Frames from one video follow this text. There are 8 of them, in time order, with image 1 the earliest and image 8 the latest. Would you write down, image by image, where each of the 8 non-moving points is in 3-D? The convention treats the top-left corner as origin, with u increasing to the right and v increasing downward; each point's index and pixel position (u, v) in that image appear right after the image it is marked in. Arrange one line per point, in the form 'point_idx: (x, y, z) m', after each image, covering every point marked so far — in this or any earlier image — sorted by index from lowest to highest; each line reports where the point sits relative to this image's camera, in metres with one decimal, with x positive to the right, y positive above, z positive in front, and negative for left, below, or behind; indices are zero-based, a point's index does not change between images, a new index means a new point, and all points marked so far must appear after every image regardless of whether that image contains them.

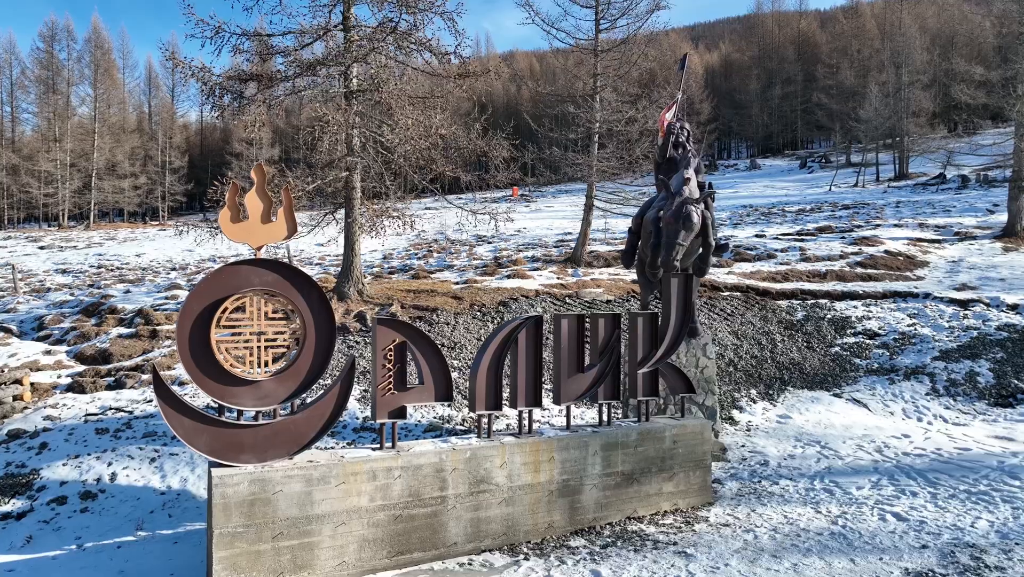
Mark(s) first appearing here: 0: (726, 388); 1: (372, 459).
0: (+3.2, -1.5, +10.7) m
1: (-1.0, -1.3, +5.4) m
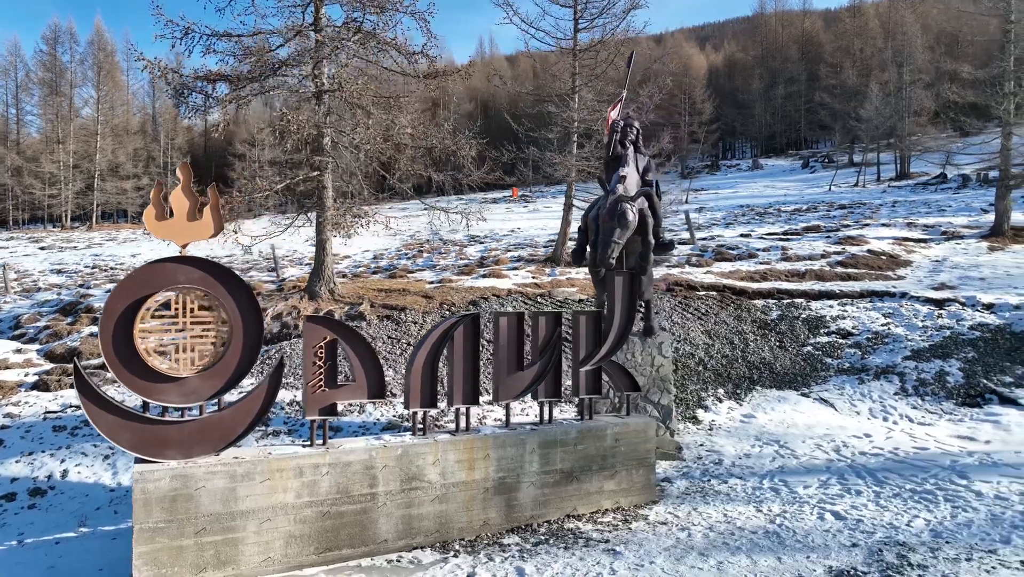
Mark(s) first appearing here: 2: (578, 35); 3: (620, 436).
0: (+2.7, -1.5, +10.6) m
1: (-1.6, -1.3, +5.4) m
2: (+1.4, +5.3, +14.9) m
3: (+1.0, -1.4, +6.7) m
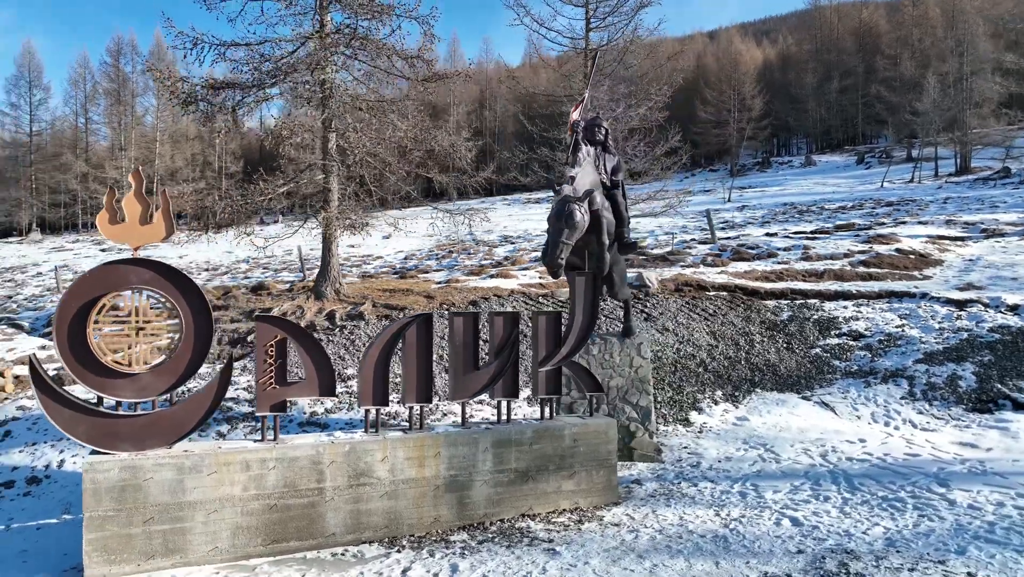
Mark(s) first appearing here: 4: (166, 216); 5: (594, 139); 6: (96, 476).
0: (+2.6, -1.5, +10.5) m
1: (-2.1, -1.3, +5.6) m
2: (+1.6, +5.3, +14.8) m
3: (+0.6, -1.4, +6.7) m
4: (-2.7, +0.6, +5.6) m
5: (+0.9, +1.5, +7.4) m
6: (-3.0, -1.4, +5.2) m
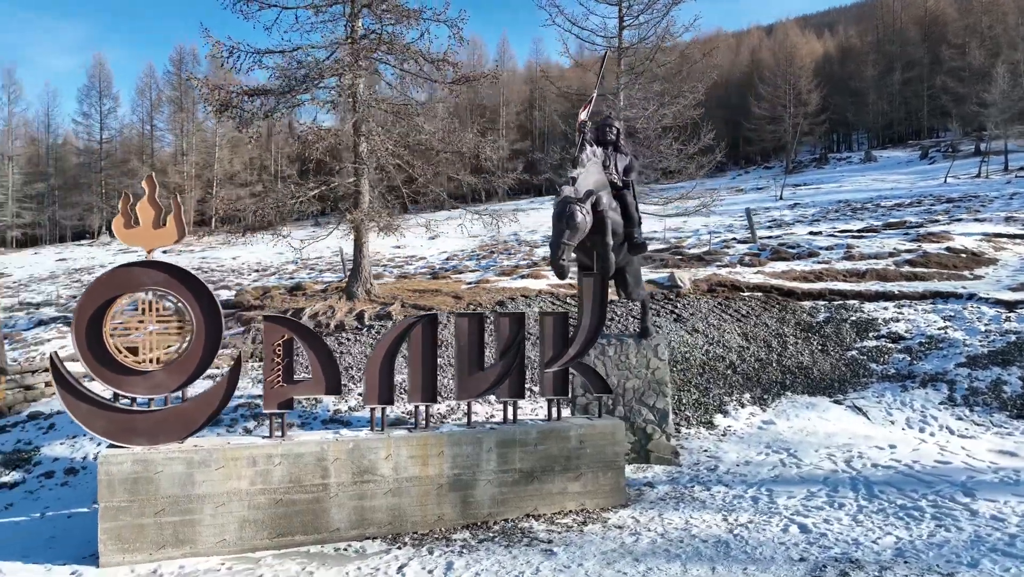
0: (+3.0, -1.5, +10.3) m
1: (-2.1, -1.3, +5.8) m
2: (+2.3, +5.3, +14.7) m
3: (+0.7, -1.4, +6.6) m
4: (-2.7, +0.5, +5.8) m
5: (+1.0, +1.5, +7.3) m
6: (-3.1, -1.4, +5.5) m
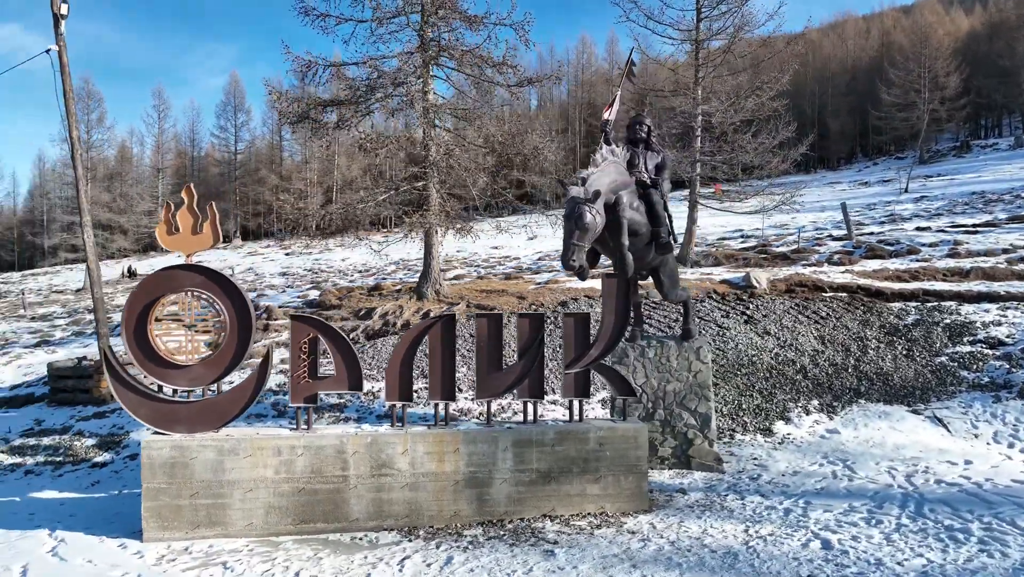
0: (+3.7, -1.5, +9.8) m
1: (-2.0, -1.3, +6.2) m
2: (+3.8, +5.3, +14.2) m
3: (+0.9, -1.4, +6.6) m
4: (-2.6, +0.5, +6.3) m
5: (+1.3, +1.5, +7.2) m
6: (-3.0, -1.4, +6.0) m
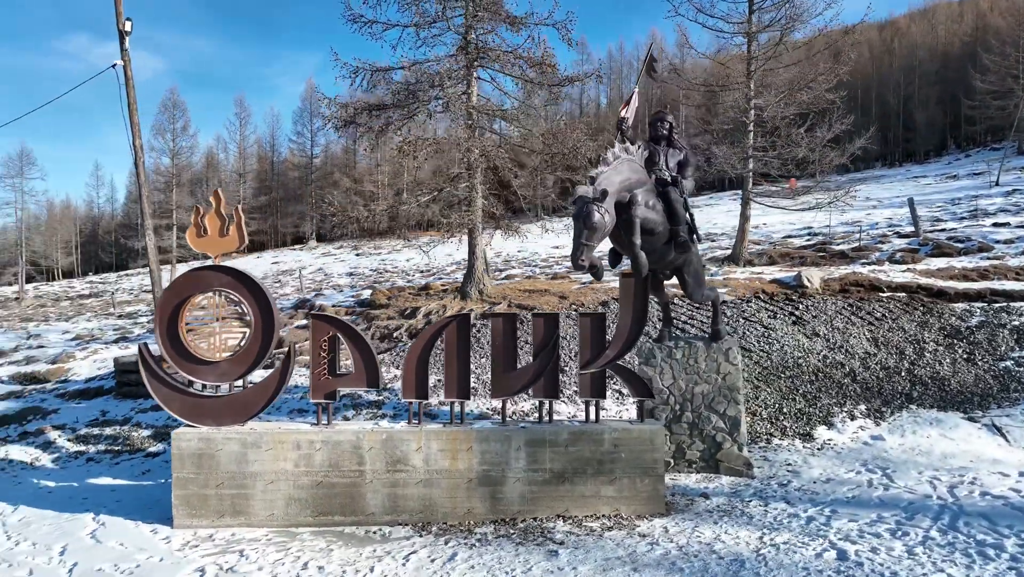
0: (+4.2, -1.5, +9.4) m
1: (-1.9, -1.3, +6.4) m
2: (+4.7, +5.3, +13.8) m
3: (+1.0, -1.4, +6.5) m
4: (-2.5, +0.5, +6.6) m
5: (+1.4, +1.5, +7.1) m
6: (-3.0, -1.4, +6.4) m
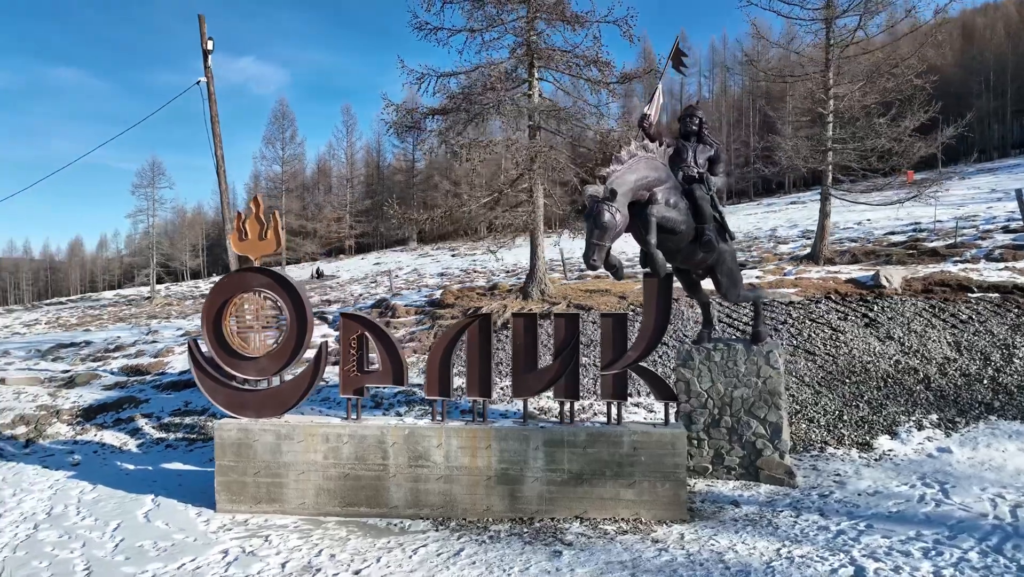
0: (+4.7, -1.5, +8.8) m
1: (-1.7, -1.3, +6.7) m
2: (+5.9, +5.3, +13.1) m
3: (+1.1, -1.4, +6.4) m
4: (-2.3, +0.5, +7.0) m
5: (+1.7, +1.5, +6.9) m
6: (-2.8, -1.4, +6.8) m
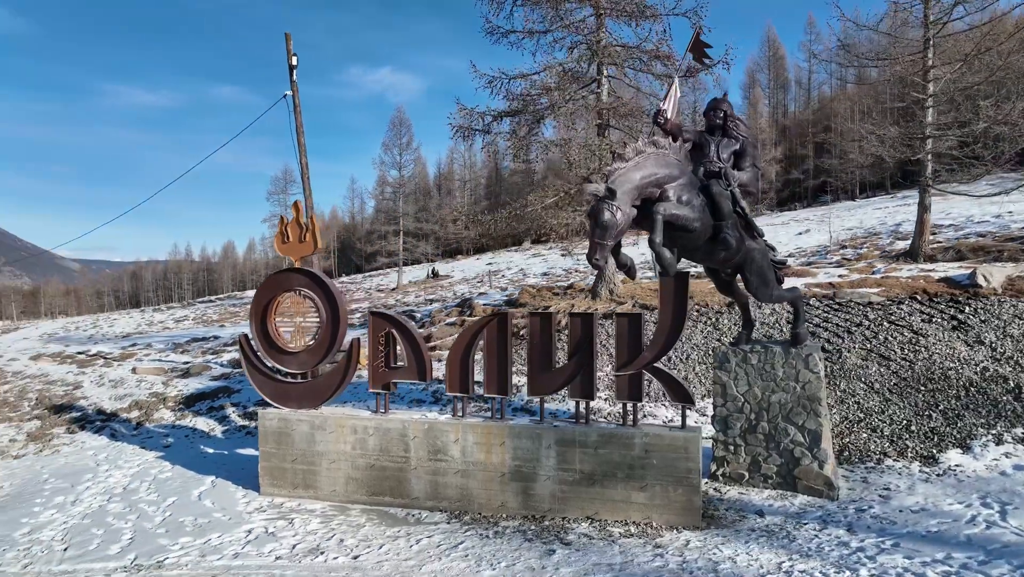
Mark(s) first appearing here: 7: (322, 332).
0: (+5.2, -1.5, +8.0) m
1: (-1.6, -1.3, +7.1) m
2: (+7.0, +5.3, +12.0) m
3: (+1.2, -1.4, +6.2) m
4: (-2.1, +0.5, +7.4) m
5: (+1.9, +1.5, +6.7) m
6: (-2.5, -1.4, +7.4) m
7: (-2.0, -0.5, +7.4) m
